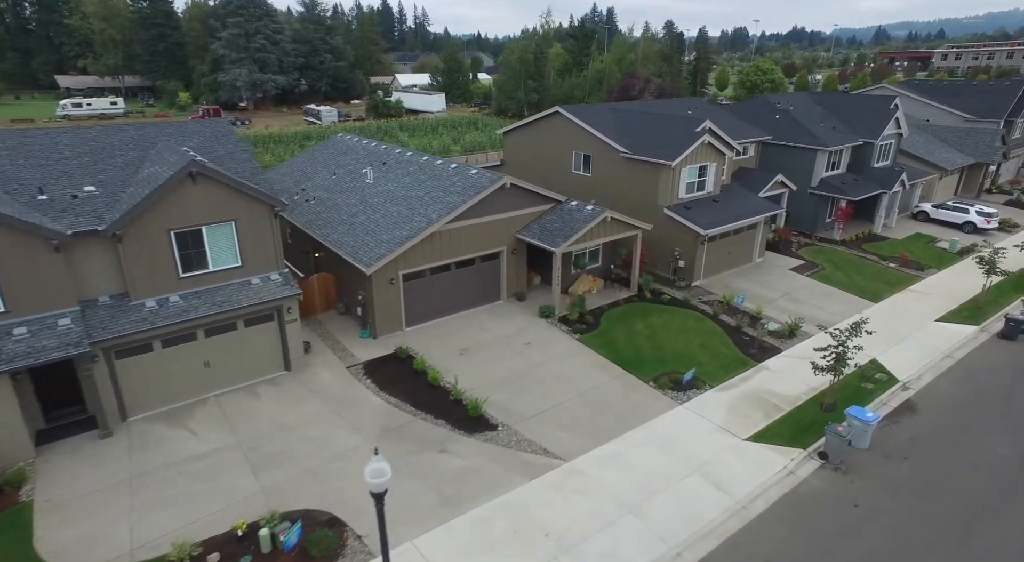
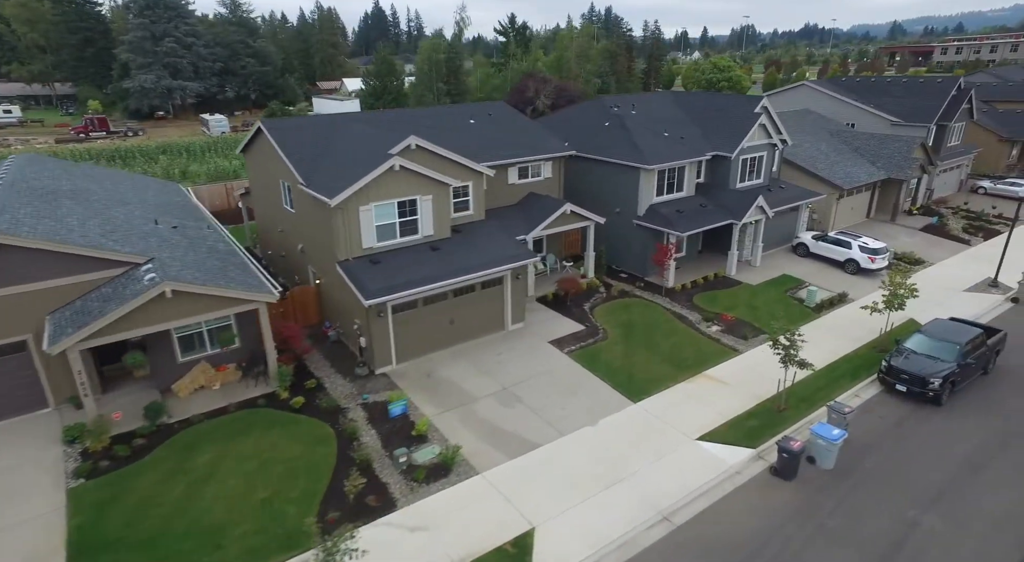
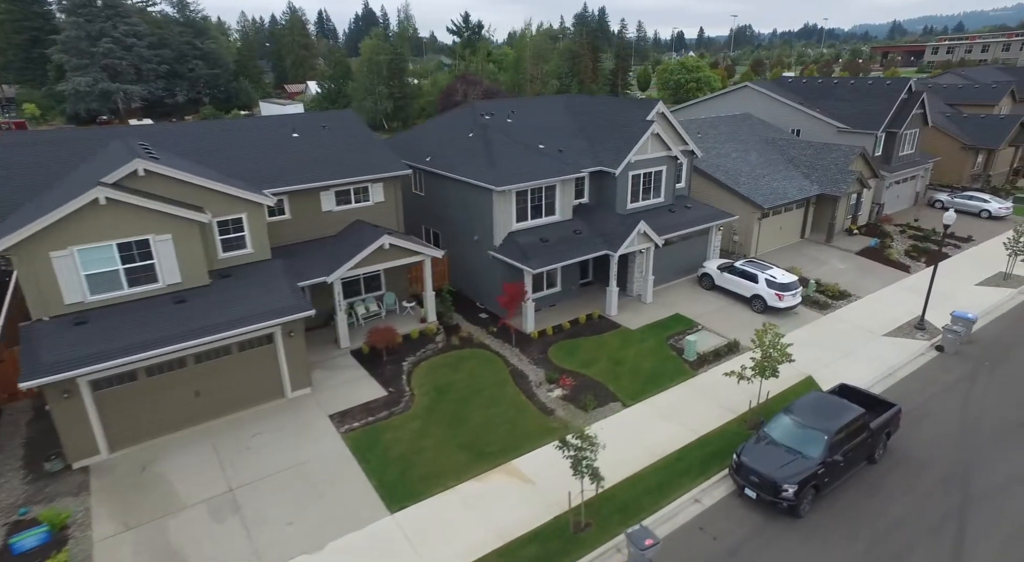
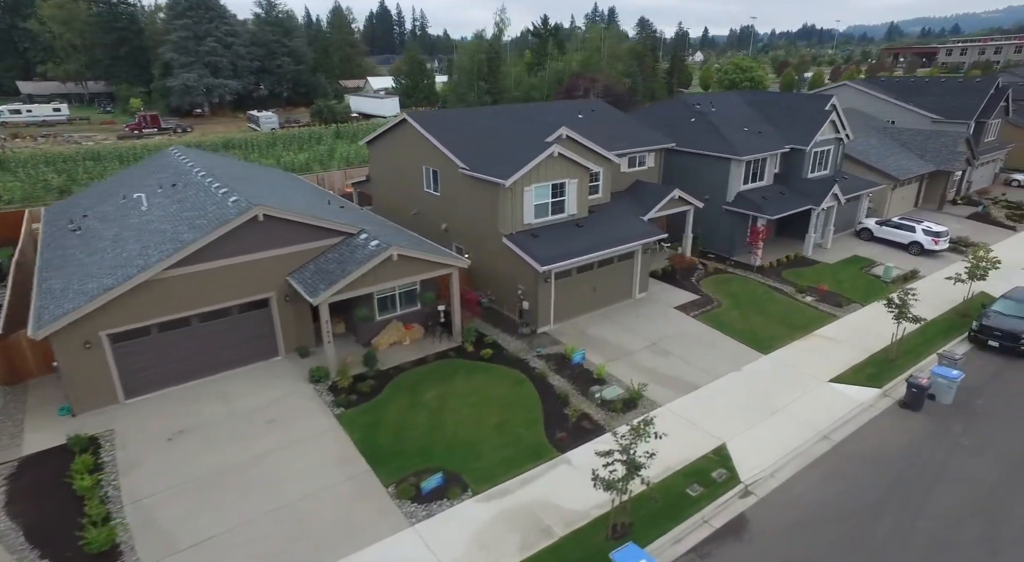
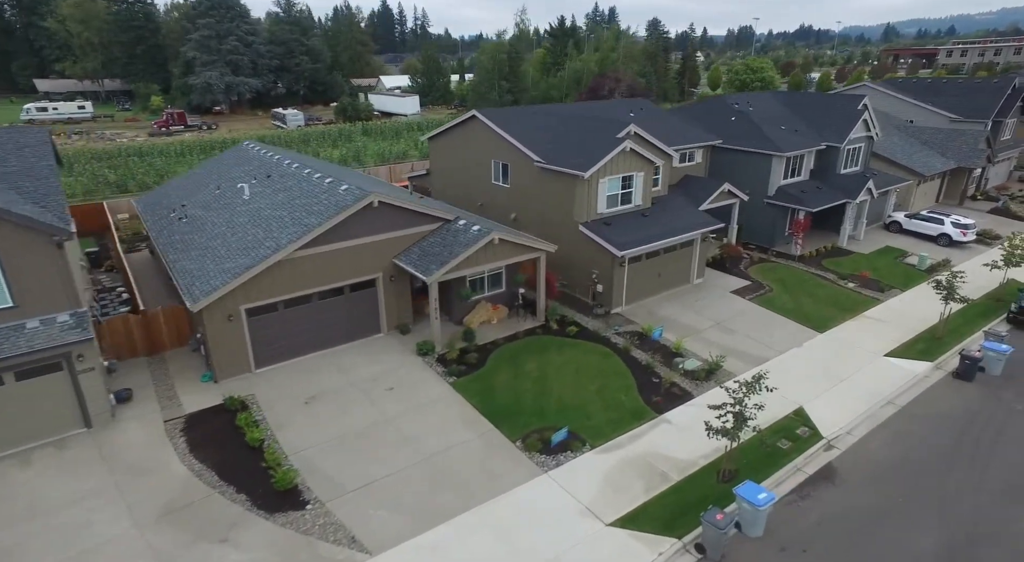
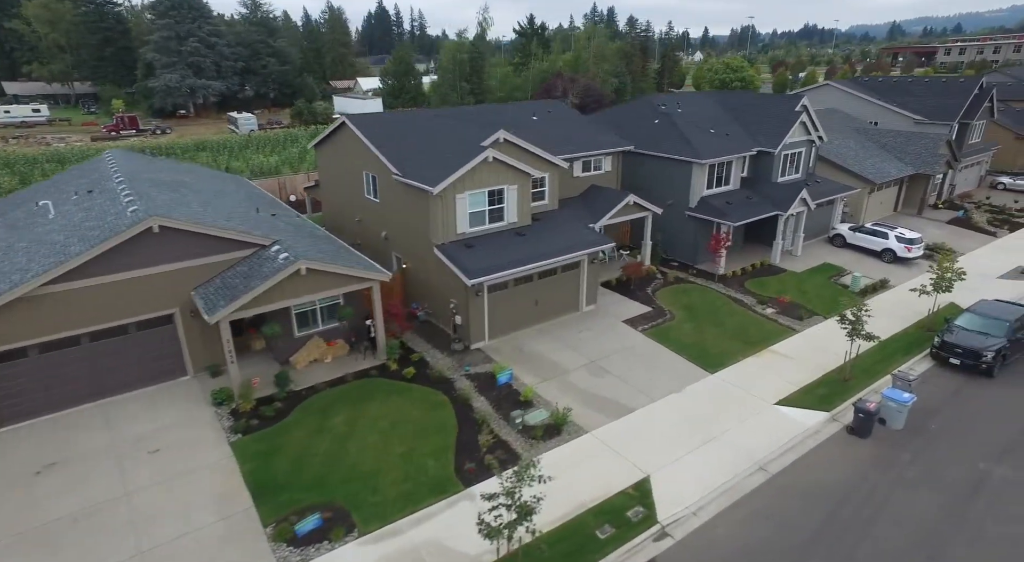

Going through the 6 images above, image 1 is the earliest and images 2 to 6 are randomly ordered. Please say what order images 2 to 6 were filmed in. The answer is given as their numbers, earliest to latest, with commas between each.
5, 4, 6, 2, 3
